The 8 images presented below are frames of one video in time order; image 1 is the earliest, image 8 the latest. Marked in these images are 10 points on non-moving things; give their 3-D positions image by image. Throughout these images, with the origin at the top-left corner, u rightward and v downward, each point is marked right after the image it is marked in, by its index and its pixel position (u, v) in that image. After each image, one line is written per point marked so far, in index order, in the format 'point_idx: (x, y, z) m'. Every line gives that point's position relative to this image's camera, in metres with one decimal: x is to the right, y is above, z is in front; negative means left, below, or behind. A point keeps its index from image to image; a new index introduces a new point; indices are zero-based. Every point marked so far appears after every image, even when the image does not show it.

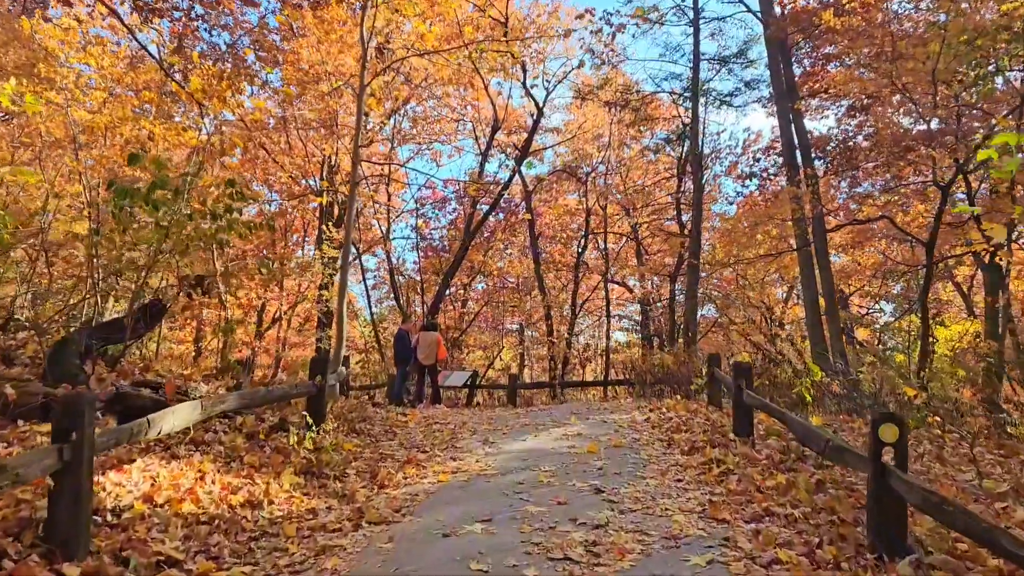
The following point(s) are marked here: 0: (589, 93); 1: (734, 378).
0: (+1.4, +3.6, +15.9) m
1: (+1.3, -0.5, +4.7) m
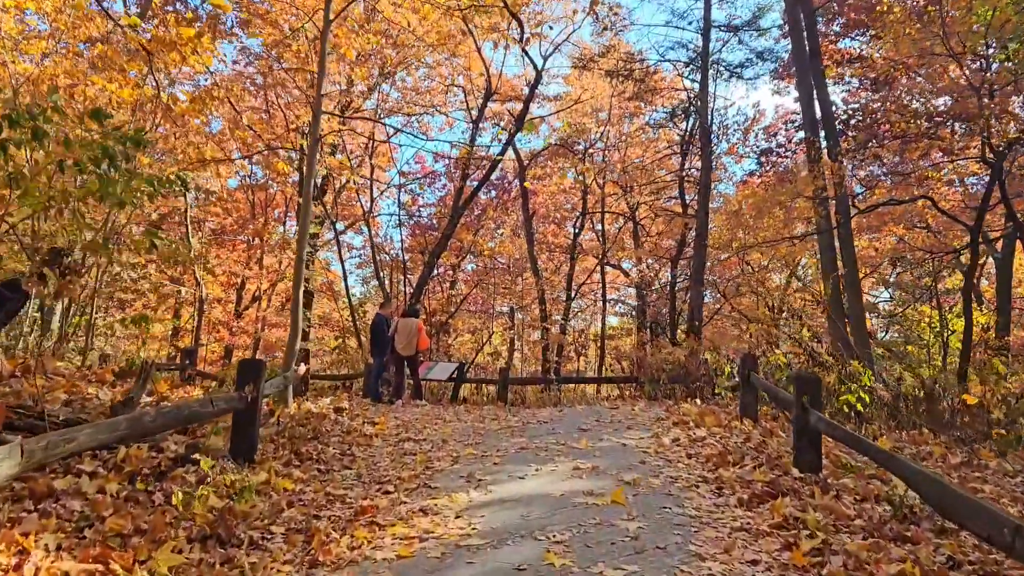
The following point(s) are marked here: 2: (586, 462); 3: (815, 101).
0: (+1.3, +3.9, +14.7) m
1: (+1.2, -0.4, +3.6) m
2: (+0.3, -0.8, +3.6) m
3: (+4.1, +2.5, +11.3) m
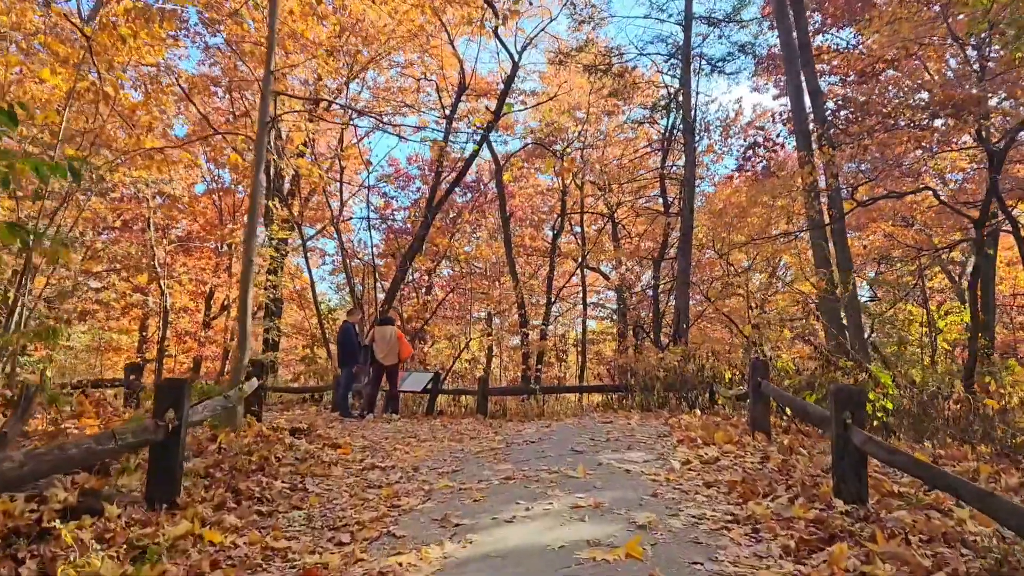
0: (+0.9, +3.8, +14.2) m
1: (+1.2, -0.4, +3.0) m
2: (+0.3, -0.7, +3.0) m
3: (+3.8, +2.5, +10.9) m
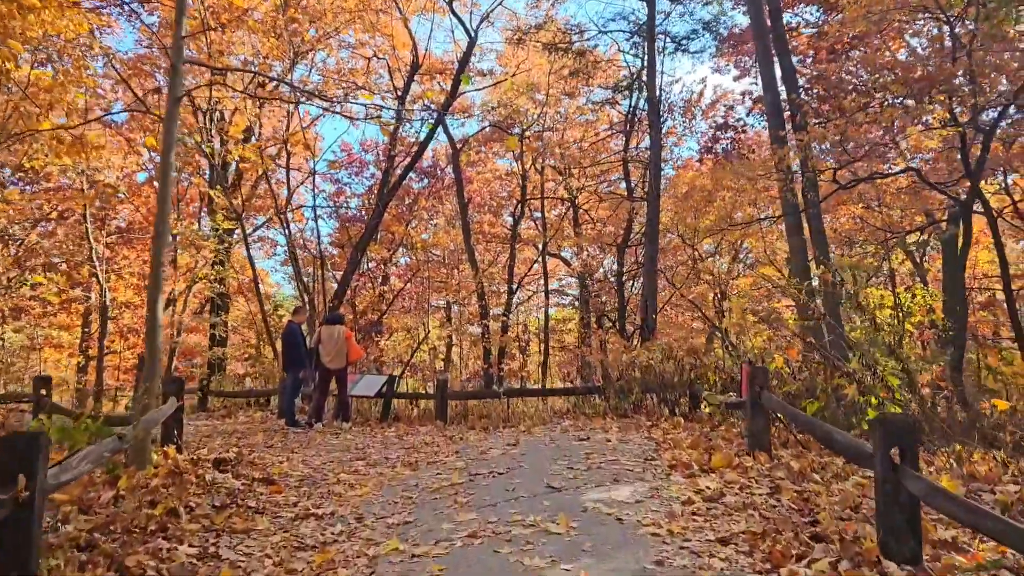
0: (+0.1, +4.0, +13.5) m
1: (+1.1, -0.4, +2.5) m
2: (+0.2, -0.8, +2.4) m
3: (+3.2, +2.6, +10.4) m
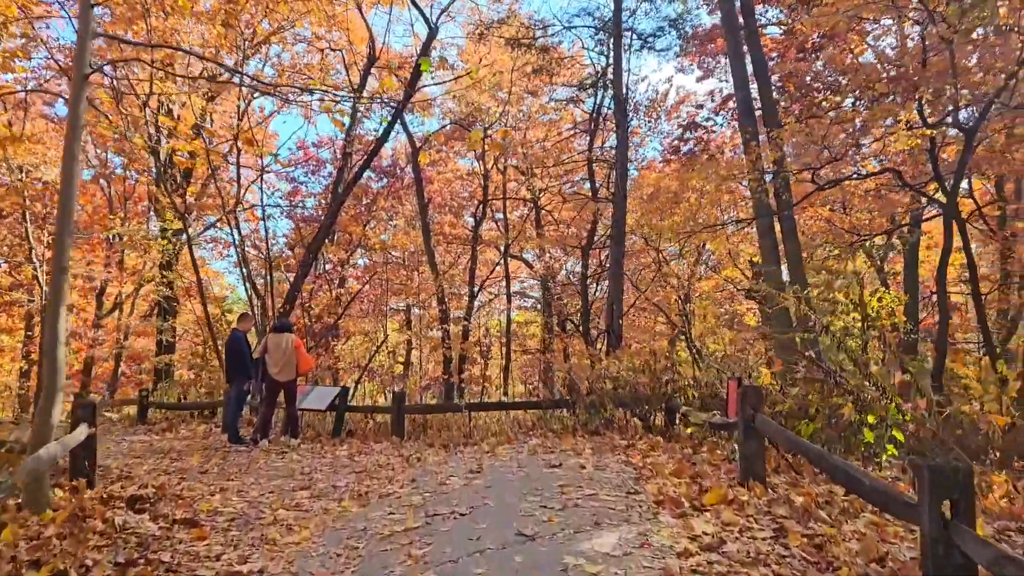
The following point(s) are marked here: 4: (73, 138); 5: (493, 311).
0: (-0.4, +4.0, +13.0) m
1: (+1.0, -0.5, +2.0) m
2: (+0.1, -0.8, +2.0) m
3: (+2.8, +2.6, +10.0) m
4: (-2.4, +0.8, +4.7) m
5: (-0.4, -0.5, +17.0) m
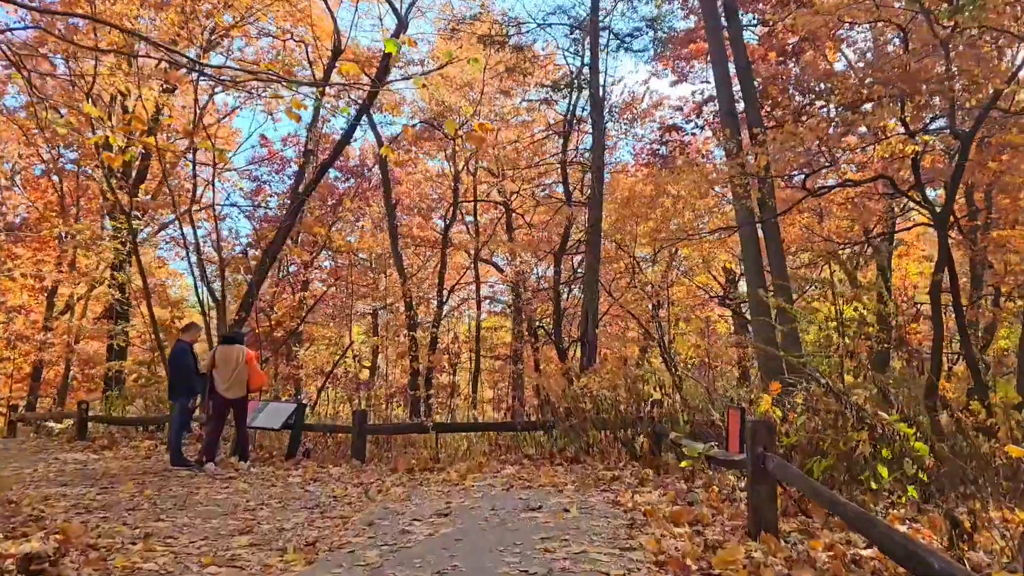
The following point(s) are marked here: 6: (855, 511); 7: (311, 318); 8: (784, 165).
0: (-0.8, +3.9, +12.5) m
1: (+0.9, -0.6, +1.6) m
2: (+0.1, -0.9, +1.5) m
3: (+2.5, +2.5, +9.6) m
4: (-2.5, +0.8, +4.1) m
5: (-1.0, -0.6, +16.4) m
6: (+1.0, -0.7, +2.5) m
7: (-3.6, -0.6, +15.0) m
8: (+2.9, +1.3, +9.0) m
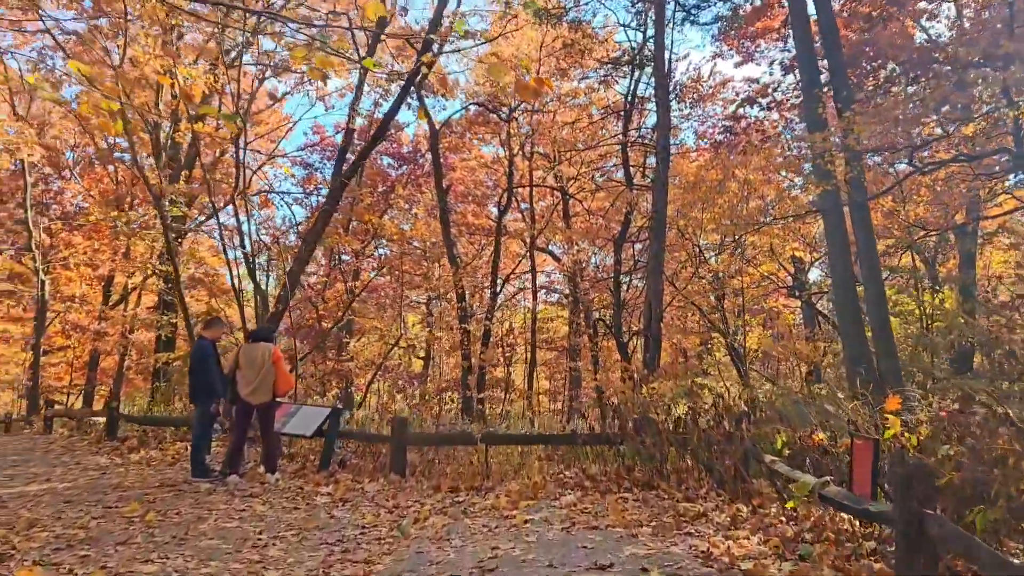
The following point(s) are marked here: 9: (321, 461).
0: (0.0, +4.0, +11.7) m
1: (+1.0, -0.6, +0.8) m
2: (+0.1, -0.9, +0.7) m
3: (+3.1, +2.6, +8.7) m
4: (-2.3, +0.8, +3.5) m
5: (+0.1, -0.4, +15.7) m
6: (+1.2, -0.7, +1.7) m
7: (-2.6, -0.4, +14.5) m
8: (+3.5, +1.4, +8.0) m
9: (-1.3, -1.2, +6.0) m
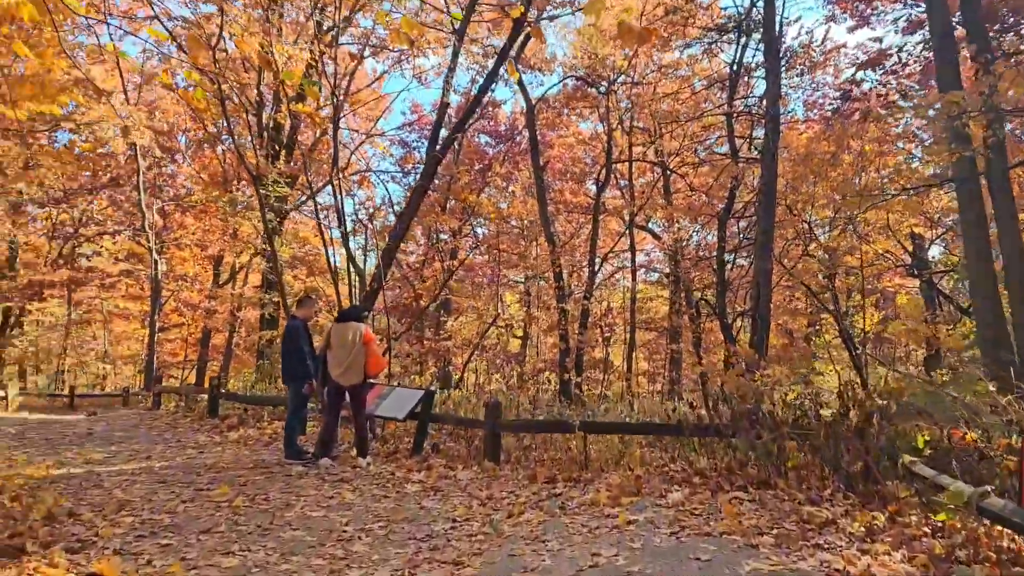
0: (+1.3, +4.3, +11.3) m
1: (+1.1, -0.5, +0.4) m
2: (+0.2, -0.9, +0.4) m
3: (+4.0, +2.8, +7.9) m
4: (-1.9, +0.9, +3.4) m
5: (+1.9, 0.0, +15.3) m
6: (+1.3, -0.6, +1.3) m
7: (-0.9, 0.0, +14.4) m
8: (+4.3, +1.6, +7.2) m
9: (-0.7, -1.1, +5.8) m
